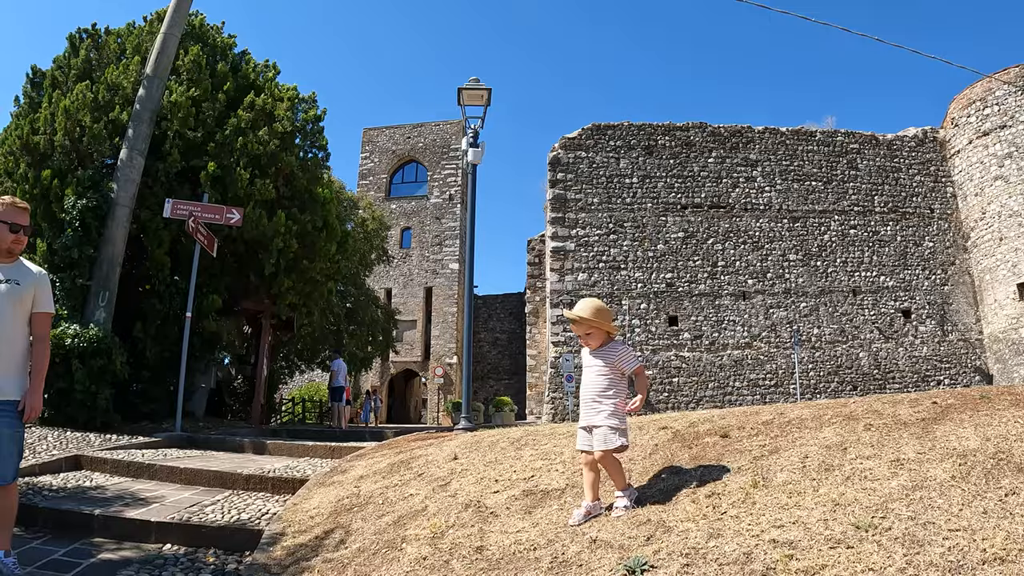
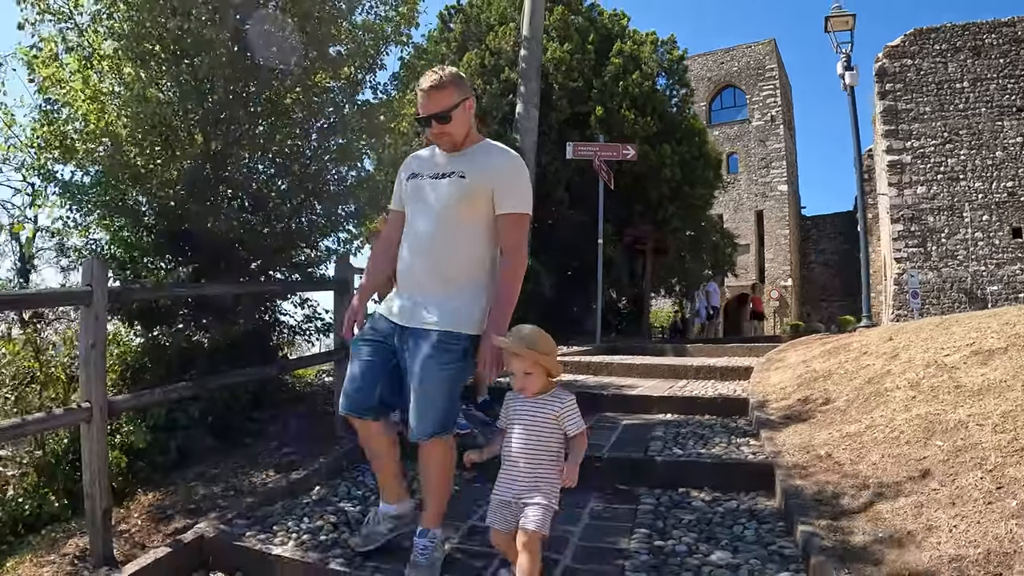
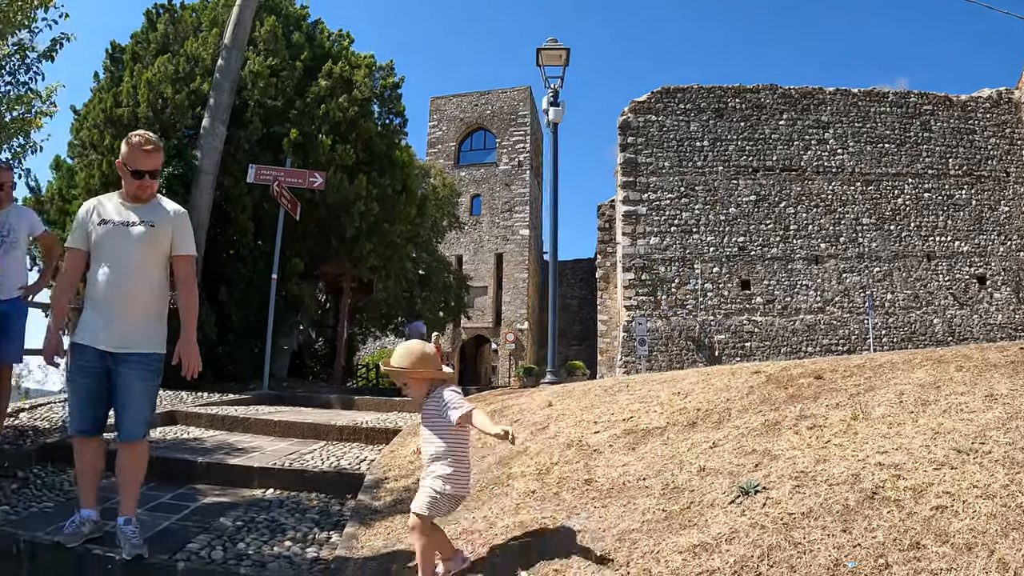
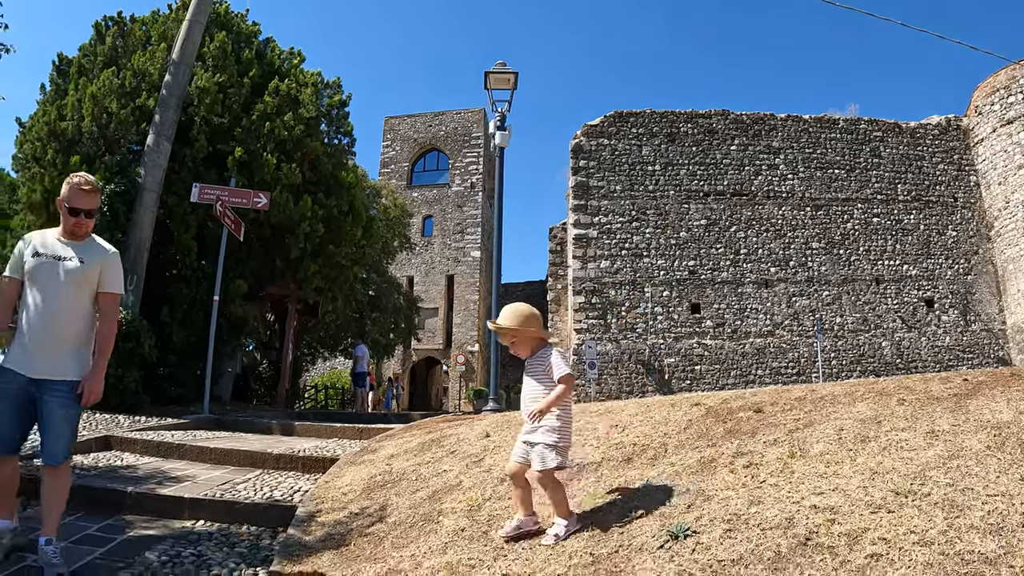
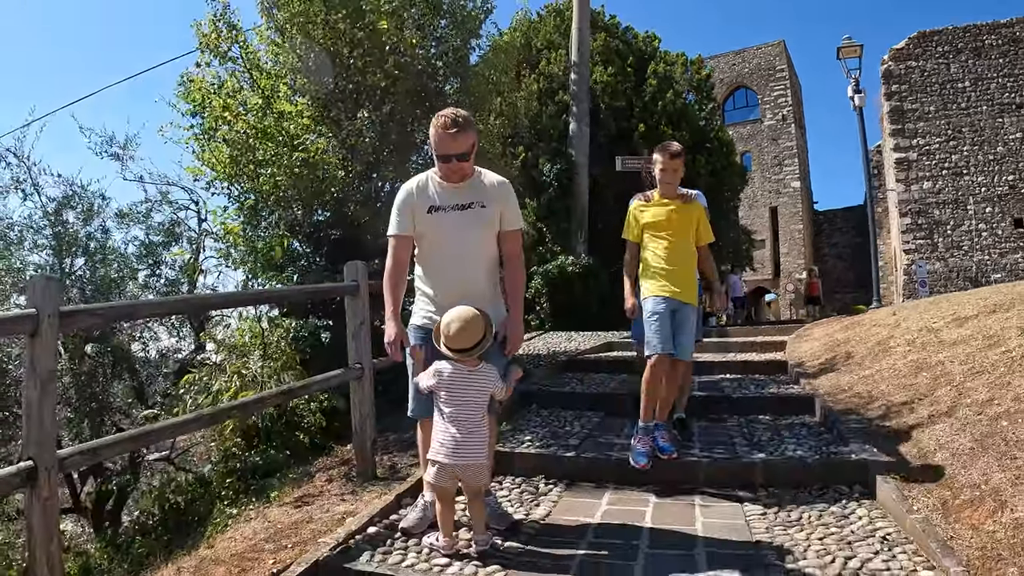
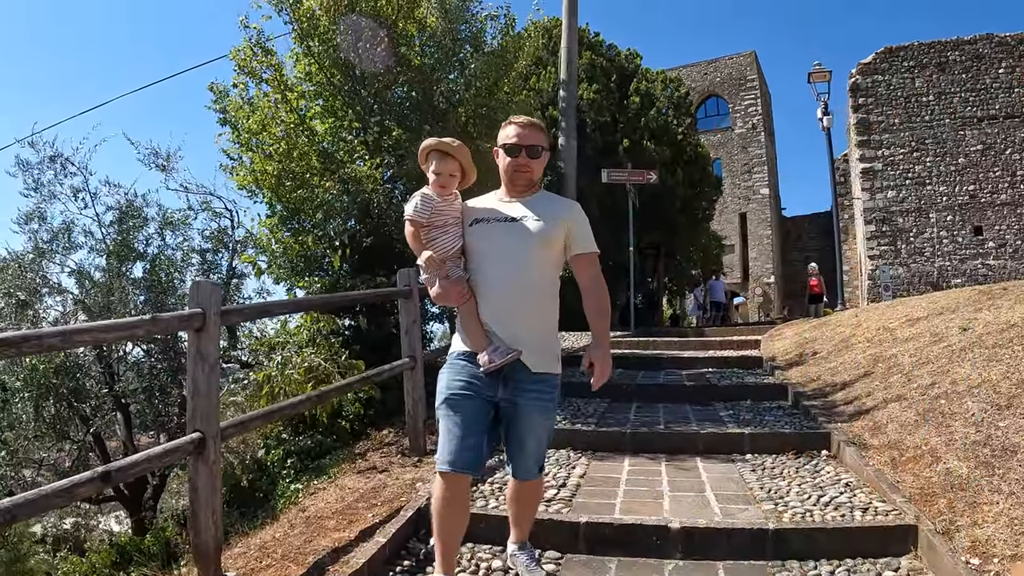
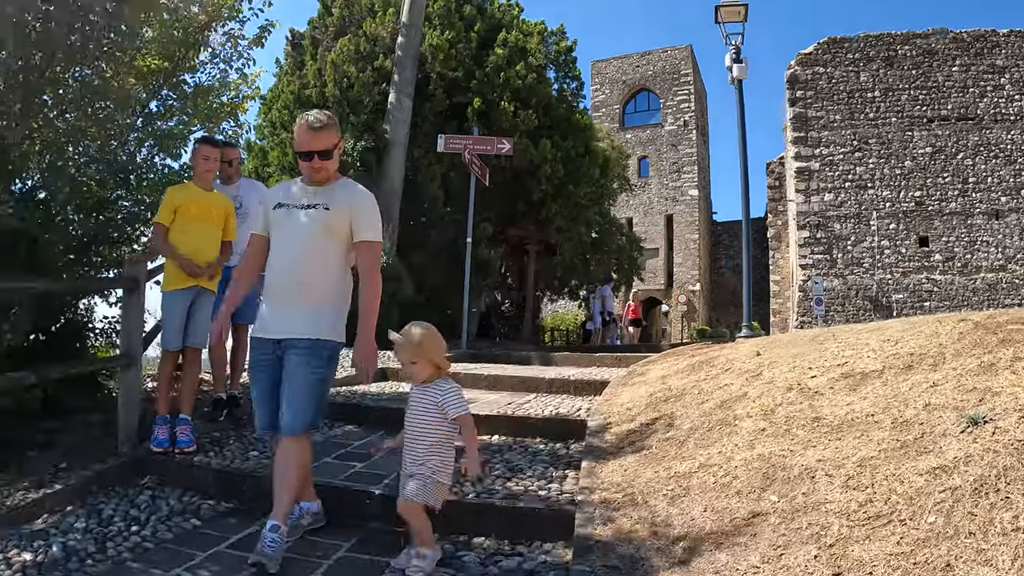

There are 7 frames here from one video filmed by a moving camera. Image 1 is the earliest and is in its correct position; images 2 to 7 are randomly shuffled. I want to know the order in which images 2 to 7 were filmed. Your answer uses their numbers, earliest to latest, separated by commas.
4, 3, 7, 2, 5, 6
